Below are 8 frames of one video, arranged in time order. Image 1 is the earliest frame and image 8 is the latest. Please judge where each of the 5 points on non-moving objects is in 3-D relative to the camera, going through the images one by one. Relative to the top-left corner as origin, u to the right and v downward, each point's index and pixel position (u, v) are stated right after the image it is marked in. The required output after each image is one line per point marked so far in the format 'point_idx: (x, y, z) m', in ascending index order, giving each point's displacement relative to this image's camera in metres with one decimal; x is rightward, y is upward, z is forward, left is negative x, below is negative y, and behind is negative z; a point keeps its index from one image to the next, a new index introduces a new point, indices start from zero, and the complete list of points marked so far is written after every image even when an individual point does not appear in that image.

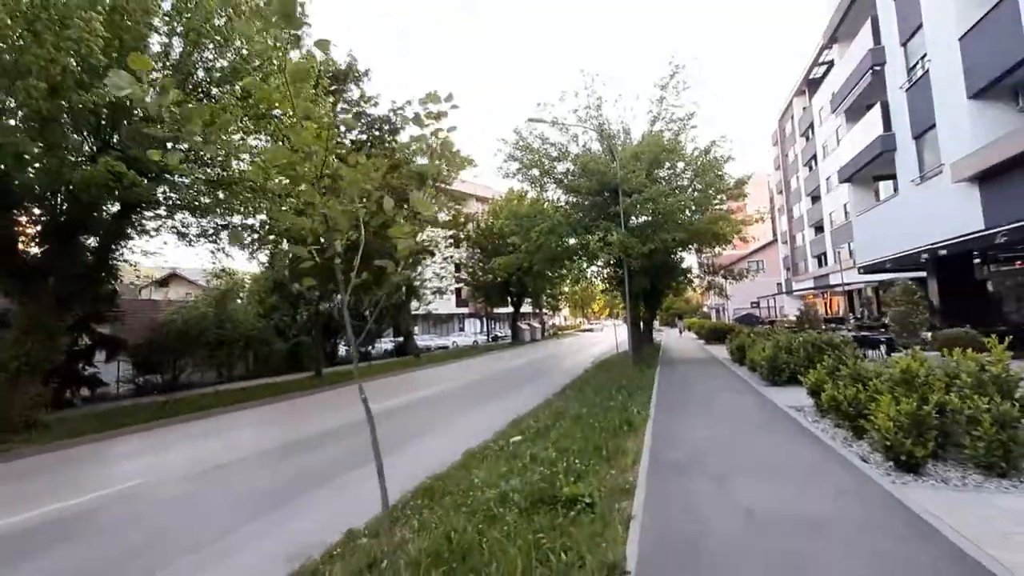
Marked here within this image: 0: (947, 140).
0: (+12.9, +4.4, +15.0) m
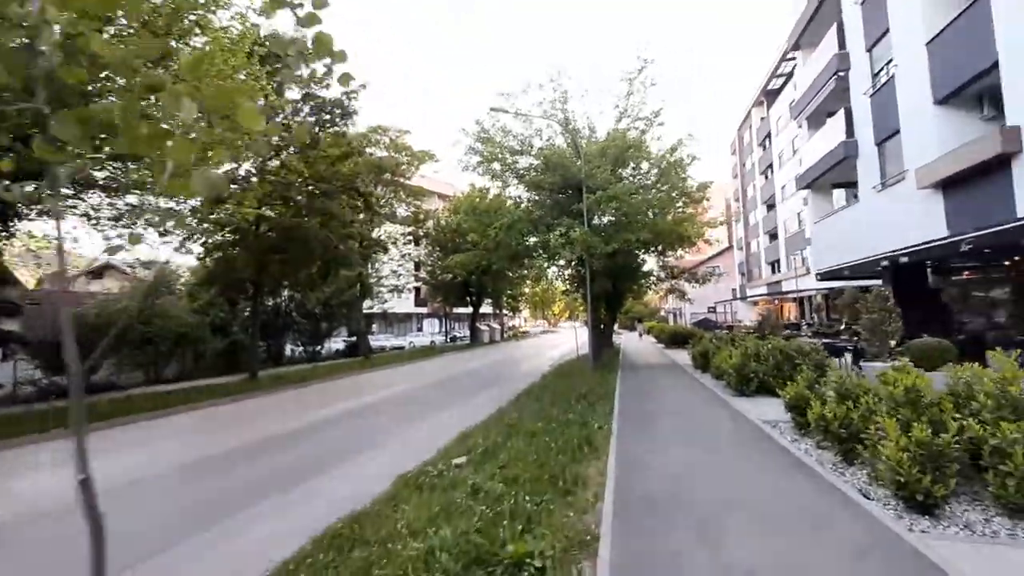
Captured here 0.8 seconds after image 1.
0: (+11.7, +4.2, +14.8) m
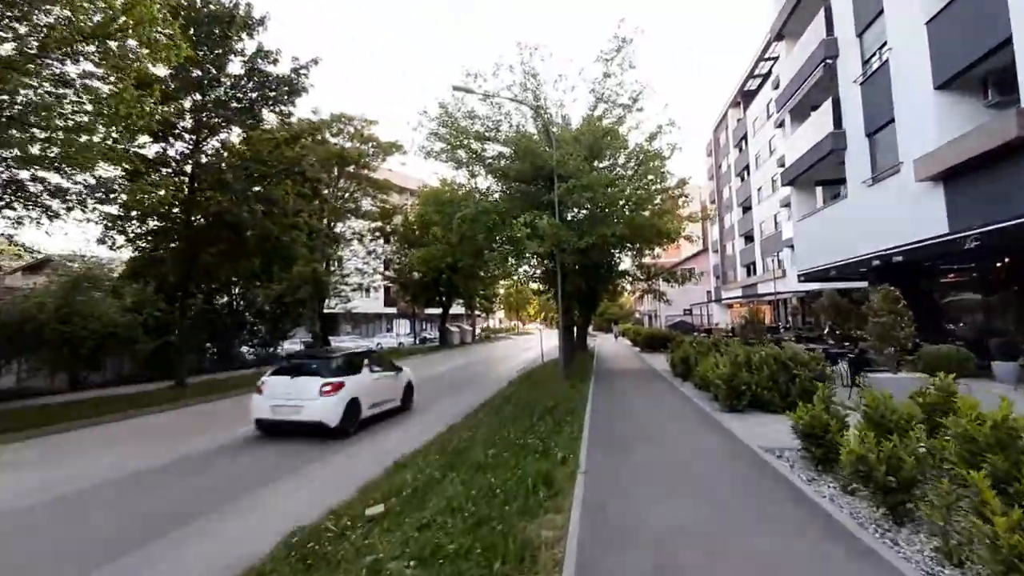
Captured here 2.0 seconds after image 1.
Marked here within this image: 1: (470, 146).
0: (+10.7, +4.1, +13.7) m
1: (-1.5, +5.1, +18.2) m
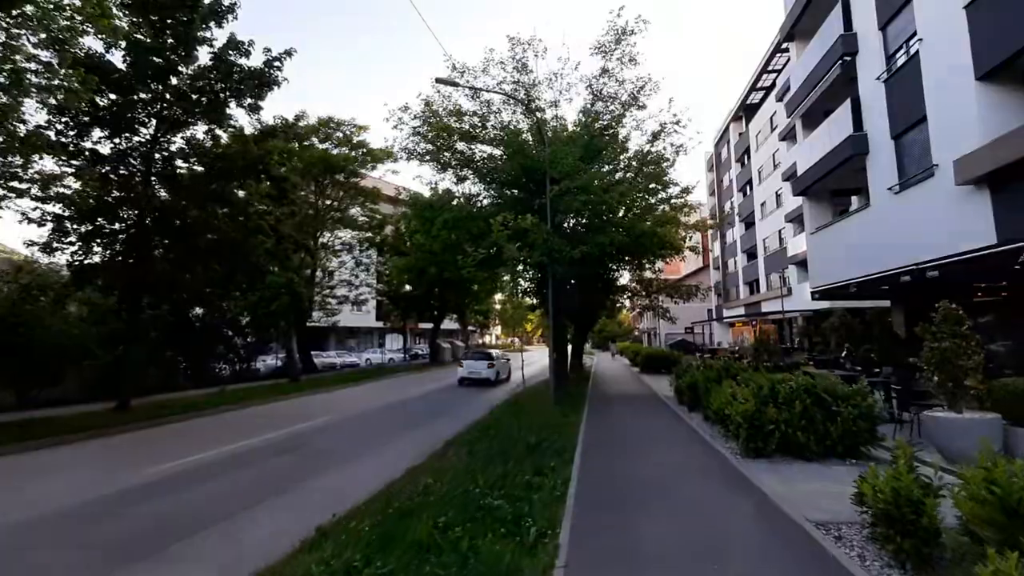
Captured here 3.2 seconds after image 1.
0: (+10.3, +3.7, +12.2) m
1: (-1.9, +4.7, +16.6) m
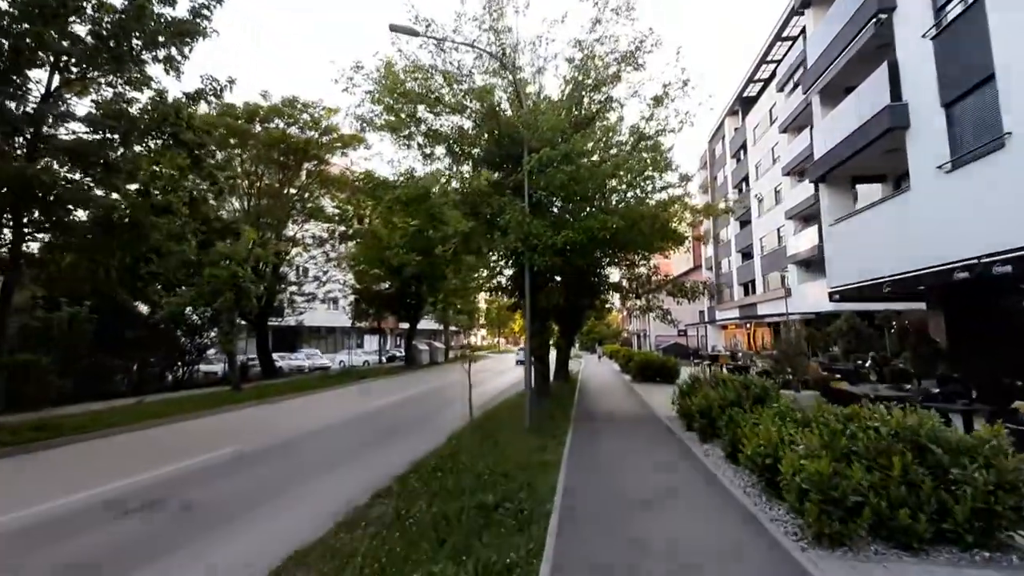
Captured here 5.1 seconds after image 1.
0: (+9.7, +3.7, +9.7) m
1: (-2.6, +4.8, +13.9) m
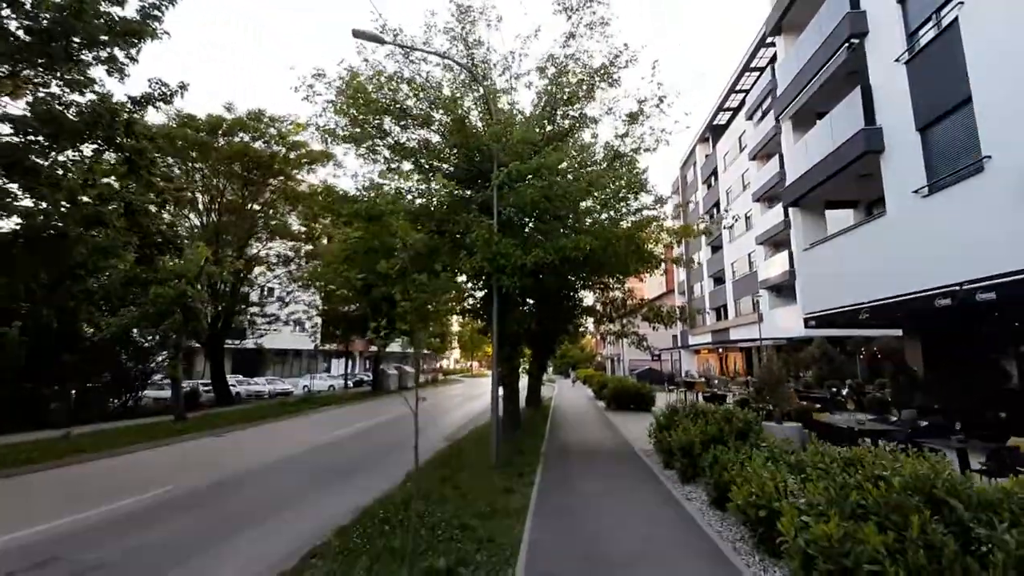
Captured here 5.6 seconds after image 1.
0: (+9.1, +3.2, +9.5) m
1: (-3.4, +4.3, +13.1) m
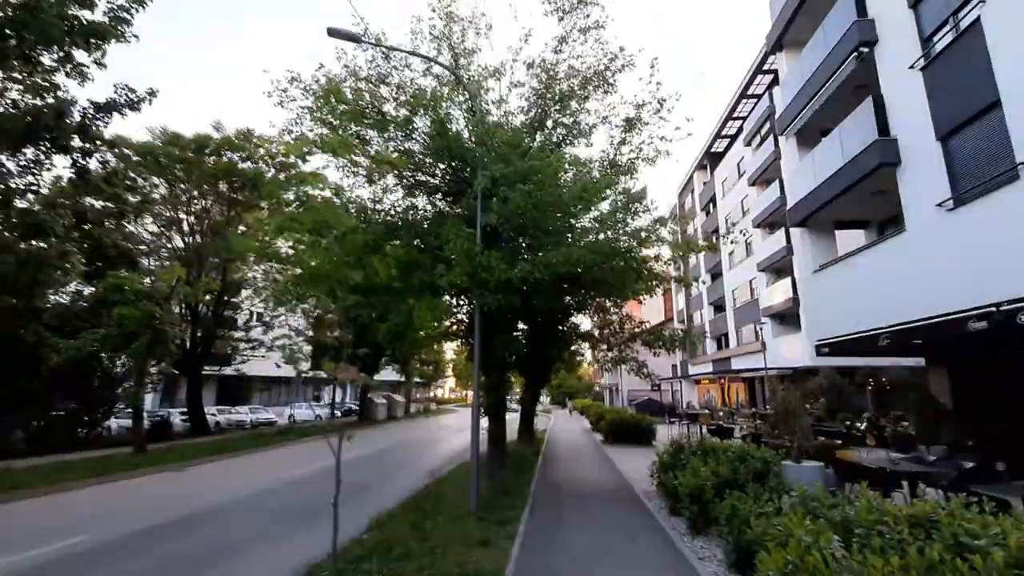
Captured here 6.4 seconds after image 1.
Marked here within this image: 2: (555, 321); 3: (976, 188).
0: (+8.8, +2.8, +8.6) m
1: (-3.7, +3.8, +12.3) m
2: (+1.1, -0.8, +13.1) m
3: (+9.0, +1.9, +9.7) m
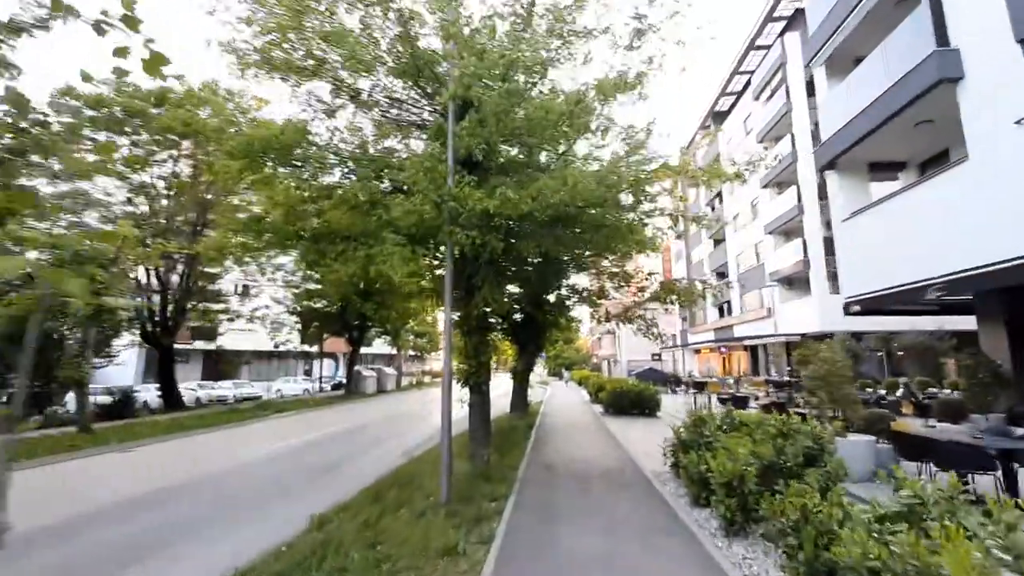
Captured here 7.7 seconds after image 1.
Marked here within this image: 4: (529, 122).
0: (+8.5, +3.8, +6.6) m
1: (-4.0, +4.8, +10.1) m
2: (+0.8, +0.3, +11.3) m
3: (+8.7, +3.0, +7.8) m
4: (+0.3, +2.7, +8.3) m
